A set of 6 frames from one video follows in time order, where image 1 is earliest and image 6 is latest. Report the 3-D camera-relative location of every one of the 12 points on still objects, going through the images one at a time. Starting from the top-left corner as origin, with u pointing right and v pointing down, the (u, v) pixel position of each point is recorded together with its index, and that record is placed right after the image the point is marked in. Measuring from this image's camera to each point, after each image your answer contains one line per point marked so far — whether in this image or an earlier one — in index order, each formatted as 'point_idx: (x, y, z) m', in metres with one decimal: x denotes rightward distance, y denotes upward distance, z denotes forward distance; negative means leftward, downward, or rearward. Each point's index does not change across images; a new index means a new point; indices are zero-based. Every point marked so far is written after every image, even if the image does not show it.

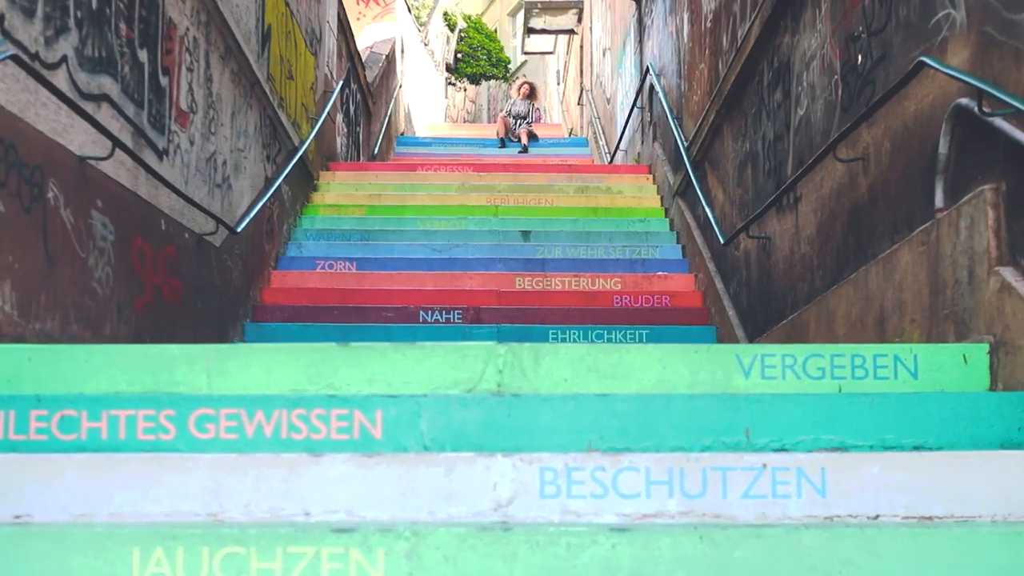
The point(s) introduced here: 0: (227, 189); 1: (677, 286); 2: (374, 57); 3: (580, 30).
0: (-1.2, +0.4, +5.5) m
1: (+0.8, 0.0, +6.5) m
2: (-1.3, +2.2, +12.6) m
3: (+0.8, +3.2, +16.1) m
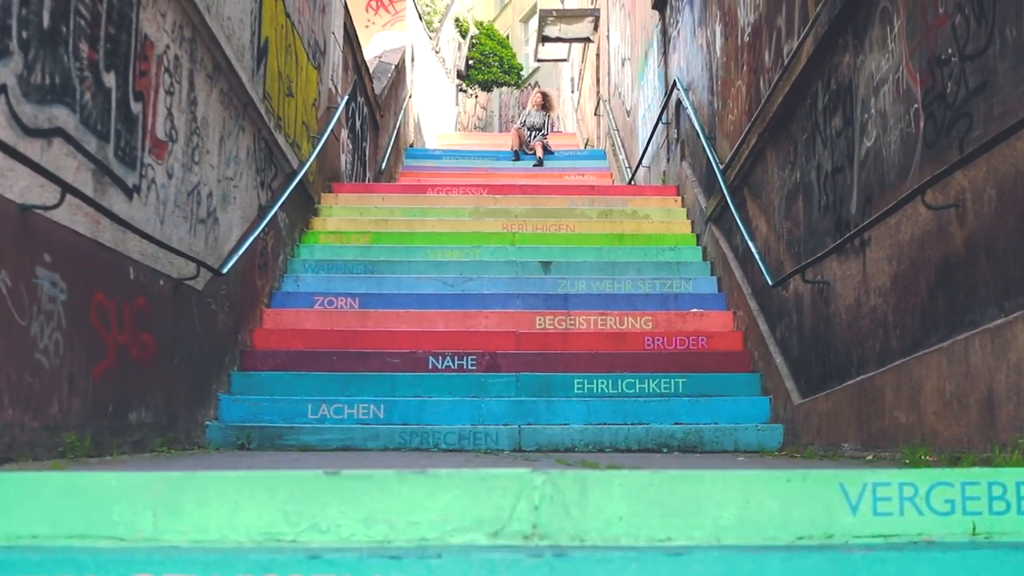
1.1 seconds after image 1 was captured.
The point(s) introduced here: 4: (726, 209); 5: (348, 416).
0: (-1.1, +0.2, +4.9) m
1: (+0.9, -0.2, +5.9) m
2: (-1.2, +2.1, +12.0) m
3: (+1.0, +3.0, +15.5) m
4: (+1.1, +0.4, +6.4) m
5: (-0.6, -0.5, +5.0) m
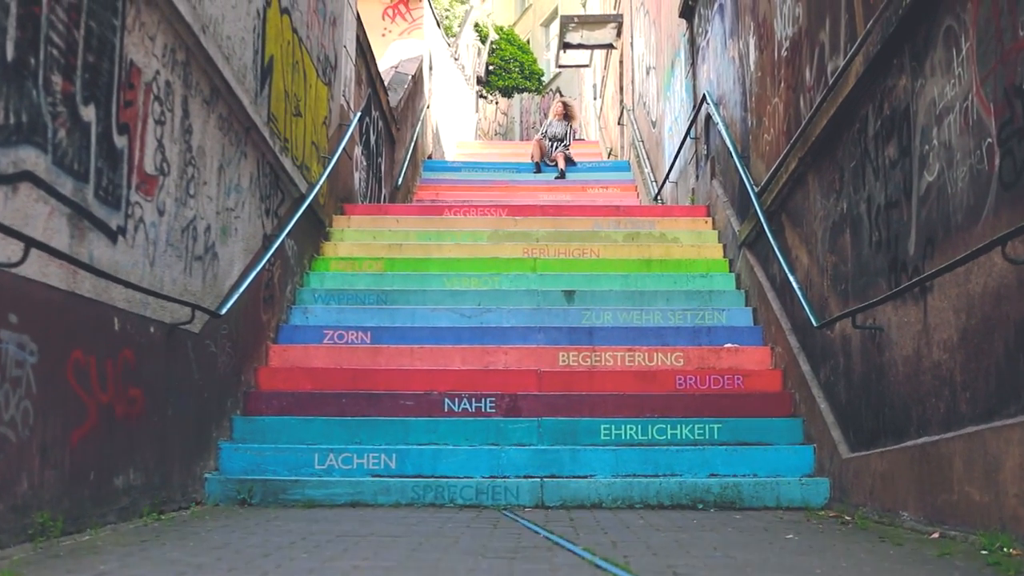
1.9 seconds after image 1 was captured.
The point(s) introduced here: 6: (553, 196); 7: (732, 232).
0: (-1.1, +0.1, +4.6) m
1: (+1.0, -0.3, +5.5) m
2: (-1.0, +1.9, +11.7) m
3: (+1.3, +2.8, +15.1) m
4: (+1.2, +0.3, +6.0) m
5: (-0.6, -0.6, +4.6) m
6: (+0.4, +0.9, +12.2) m
7: (+1.1, +0.3, +6.6) m
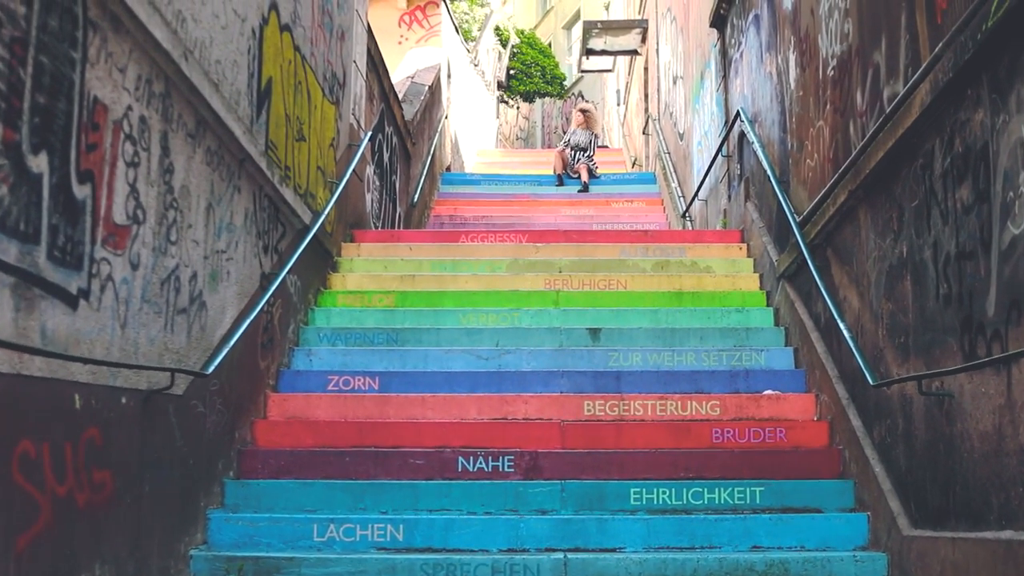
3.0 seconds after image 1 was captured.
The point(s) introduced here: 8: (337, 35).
0: (-1.0, -0.1, +4.1) m
1: (+1.1, -0.5, +5.0) m
2: (-0.8, +1.7, +11.2) m
3: (+1.5, +2.7, +14.6) m
4: (+1.2, +0.1, +5.5) m
5: (-0.5, -0.8, +4.2) m
6: (+0.6, +0.7, +11.7) m
7: (+1.2, +0.1, +6.1) m
8: (-0.9, +1.3, +6.7) m
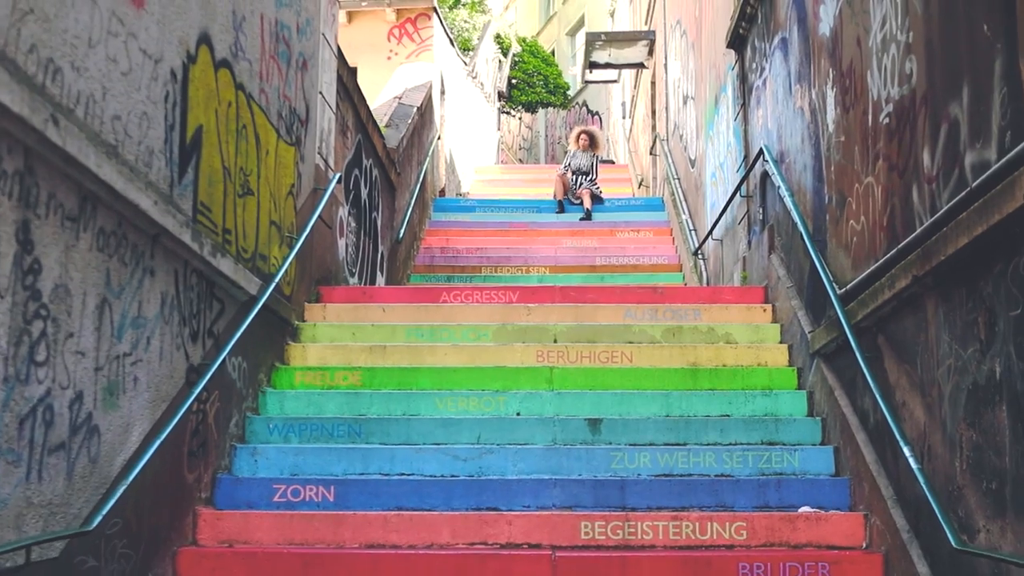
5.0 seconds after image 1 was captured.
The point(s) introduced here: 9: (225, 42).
0: (-1.1, -0.4, +3.2) m
1: (+1.0, -0.8, +4.1) m
2: (-0.9, +1.4, +10.3) m
3: (+1.5, +2.4, +13.7) m
4: (+1.2, -0.2, +4.6) m
5: (-0.6, -1.1, +3.3) m
6: (+0.5, +0.4, +10.8) m
7: (+1.2, -0.2, +5.2) m
8: (-1.0, +1.0, +5.8) m
9: (-1.0, +0.9, +4.6) m
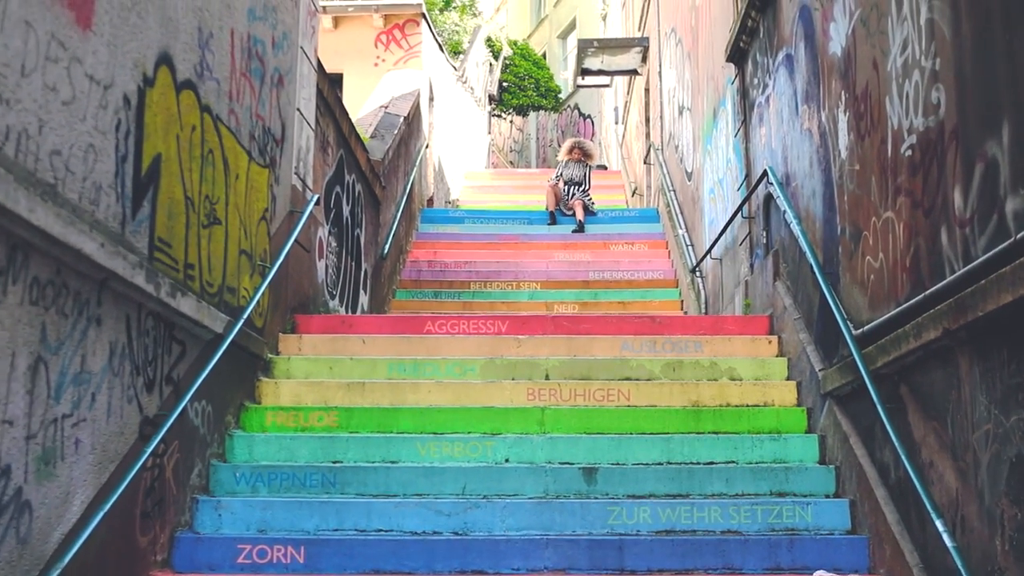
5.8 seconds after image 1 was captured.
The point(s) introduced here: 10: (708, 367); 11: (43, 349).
0: (-1.1, -0.5, +2.8) m
1: (+1.0, -0.9, +3.8) m
2: (-0.9, +1.3, +9.9) m
3: (+1.4, +2.2, +13.4) m
4: (+1.1, -0.3, +4.3) m
5: (-0.6, -1.2, +2.9) m
6: (+0.5, +0.2, +10.4) m
7: (+1.1, -0.3, +4.9) m
8: (-1.0, +0.9, +5.4) m
9: (-1.1, +0.7, +4.2) m
10: (+0.8, -0.3, +5.3) m
11: (-1.1, -0.1, +3.0) m
